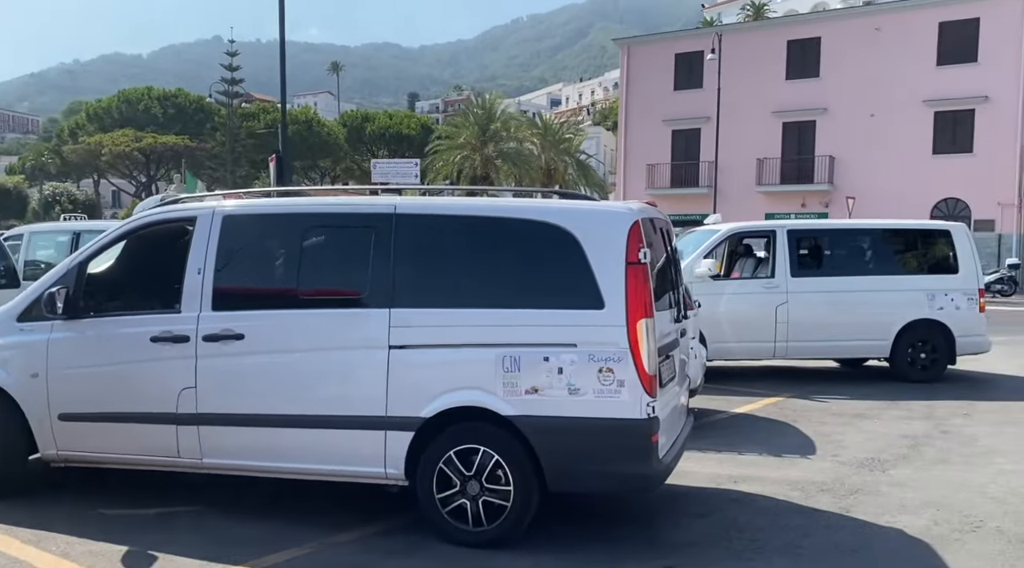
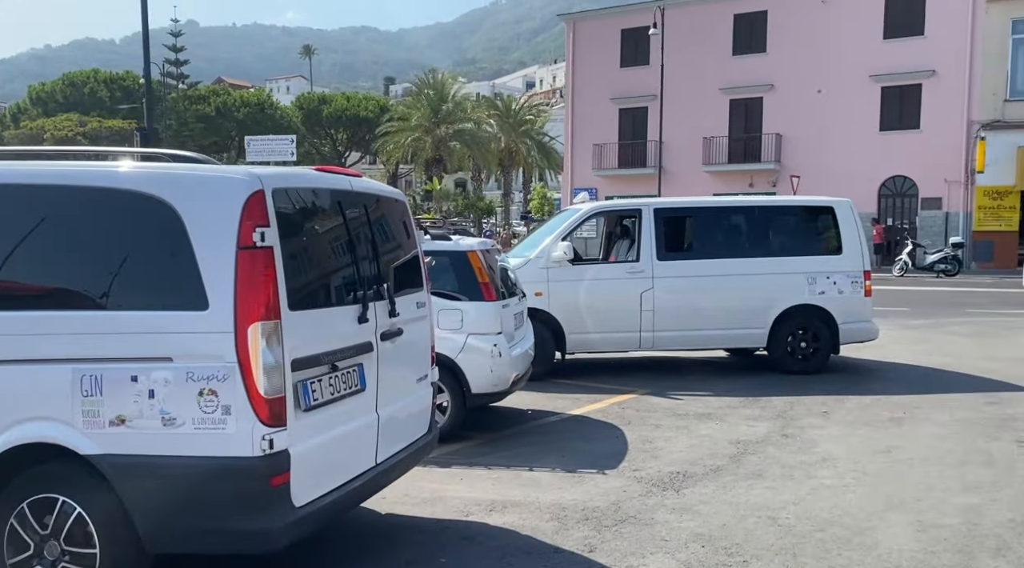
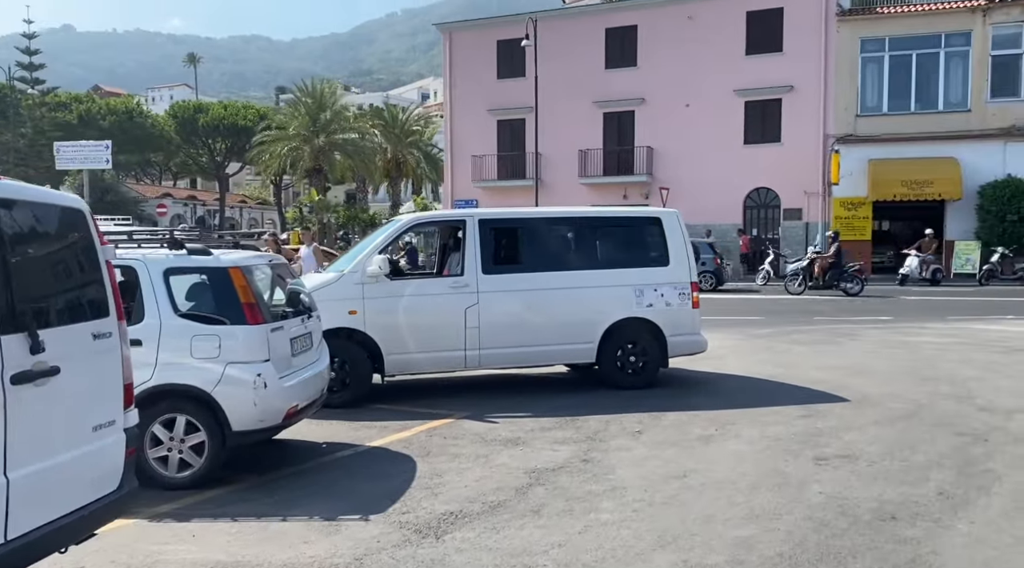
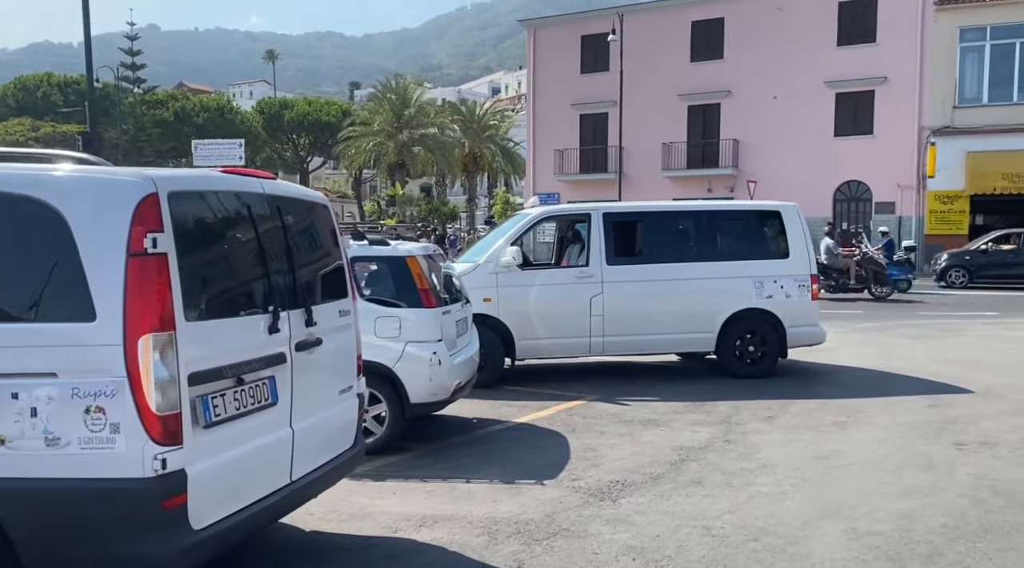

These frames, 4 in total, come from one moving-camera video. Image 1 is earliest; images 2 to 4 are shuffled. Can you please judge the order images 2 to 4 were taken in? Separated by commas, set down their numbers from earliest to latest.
2, 4, 3
